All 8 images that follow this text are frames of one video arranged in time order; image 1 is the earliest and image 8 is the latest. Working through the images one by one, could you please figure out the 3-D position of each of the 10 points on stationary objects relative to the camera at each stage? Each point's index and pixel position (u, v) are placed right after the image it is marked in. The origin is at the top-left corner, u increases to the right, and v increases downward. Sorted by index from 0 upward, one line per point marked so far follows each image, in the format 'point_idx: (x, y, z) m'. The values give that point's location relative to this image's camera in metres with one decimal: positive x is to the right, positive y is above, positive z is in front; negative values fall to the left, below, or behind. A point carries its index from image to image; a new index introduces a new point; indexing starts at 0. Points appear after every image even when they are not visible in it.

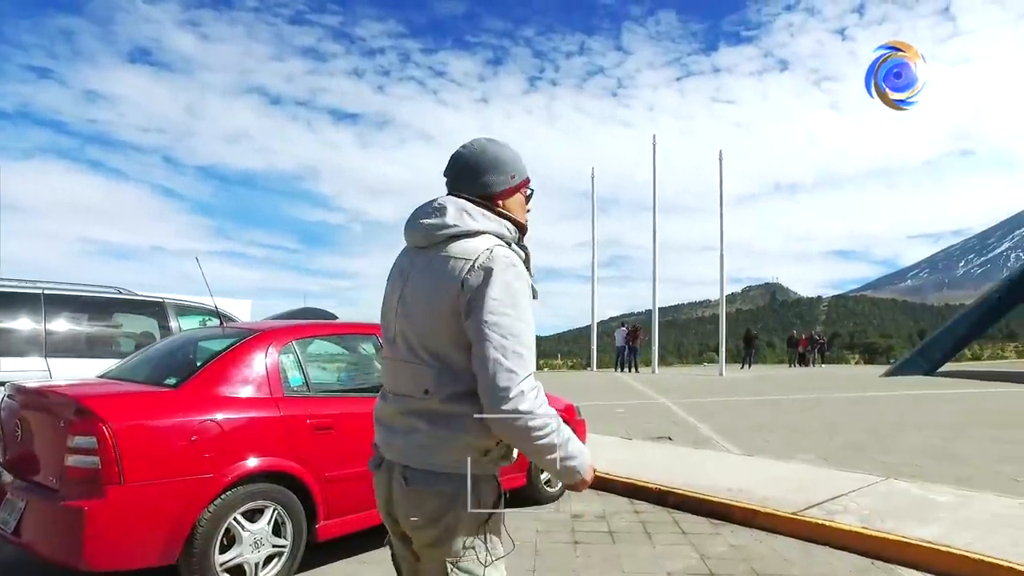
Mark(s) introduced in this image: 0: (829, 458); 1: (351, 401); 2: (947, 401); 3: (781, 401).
0: (+3.5, -1.9, +8.2) m
1: (-1.0, -0.7, +4.5) m
2: (+7.7, -2.0, +13.2) m
3: (+4.8, -2.0, +13.4) m
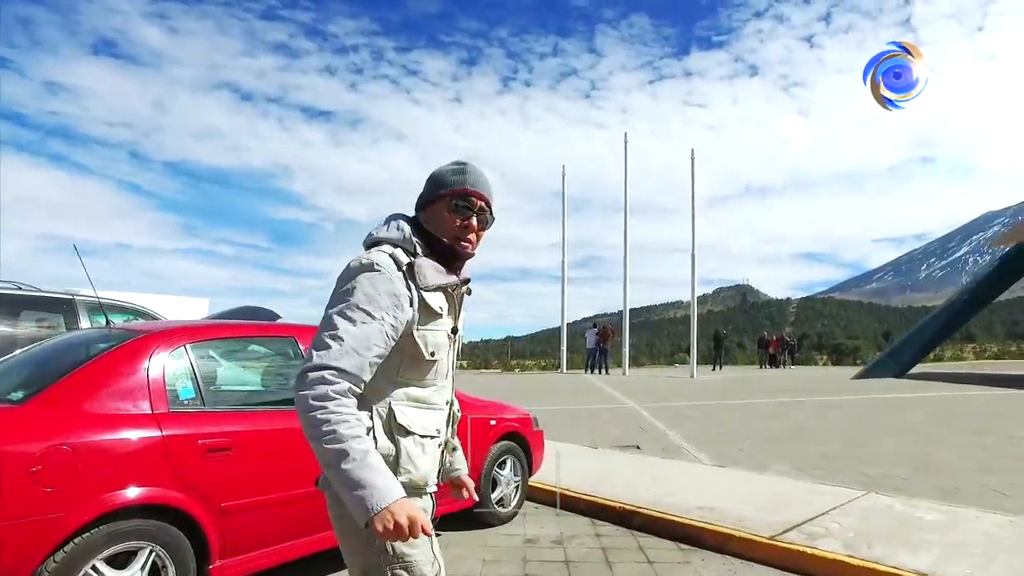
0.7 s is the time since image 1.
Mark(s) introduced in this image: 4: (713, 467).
0: (+3.0, -1.9, +7.7) m
1: (-1.3, -0.7, +3.8) m
2: (+7.0, -2.0, +12.9) m
3: (+4.2, -2.0, +13.0) m
4: (+2.1, -1.9, +8.0) m
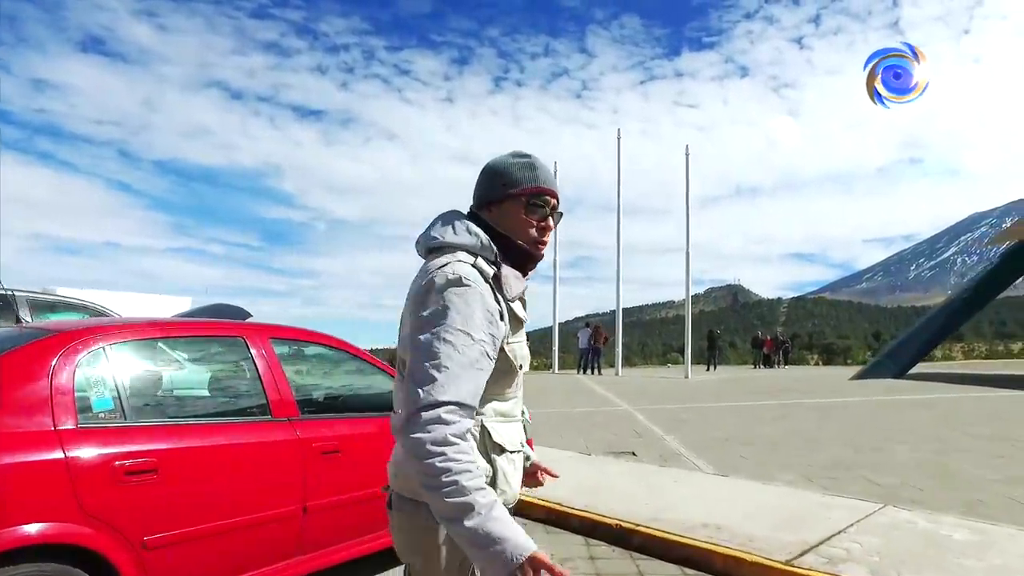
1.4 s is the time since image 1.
0: (+2.9, -1.8, +7.2) m
1: (-1.3, -0.6, +3.2) m
2: (+6.8, -2.0, +12.4) m
3: (+4.0, -2.0, +12.5) m
4: (+2.0, -1.9, +7.5) m
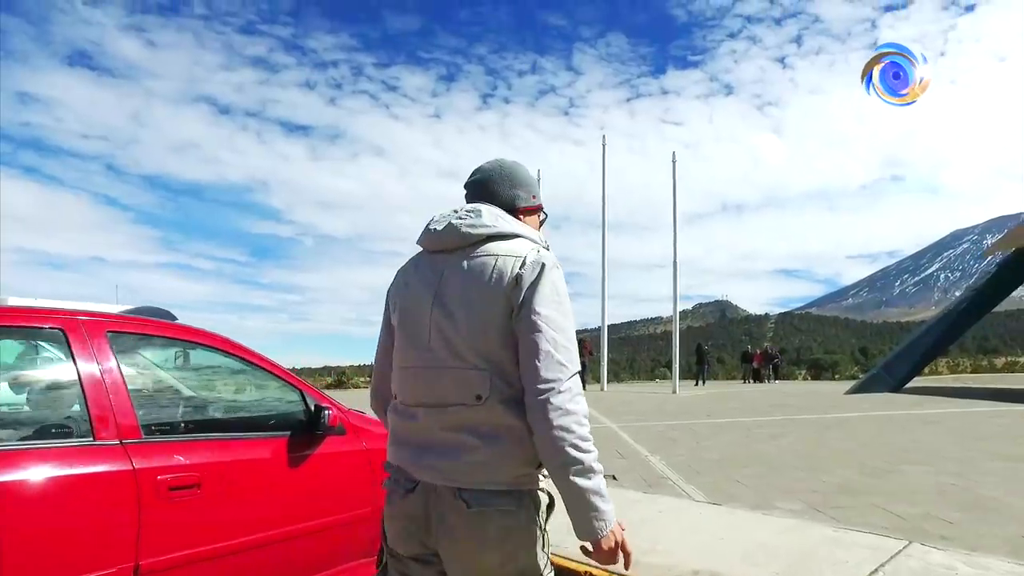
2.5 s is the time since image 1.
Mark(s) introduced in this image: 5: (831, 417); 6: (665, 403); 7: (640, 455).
0: (+2.5, -1.8, +6.2) m
1: (-1.6, -0.5, +2.2) m
2: (+6.4, -2.1, +11.5) m
3: (+3.6, -2.1, +11.5) m
4: (+1.7, -1.9, +6.5) m
5: (+5.4, -2.2, +12.8) m
6: (+3.6, -2.7, +17.6) m
7: (+1.6, -2.0, +9.1) m
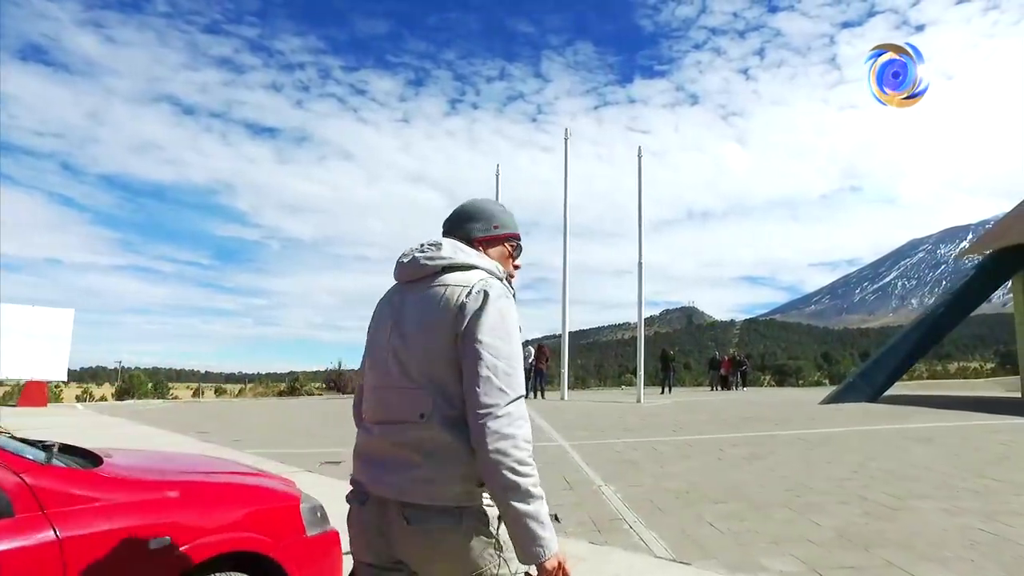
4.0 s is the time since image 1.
0: (+1.9, -1.7, +4.6) m
1: (-2.1, -0.4, +0.5) m
2: (+5.6, -2.1, +10.1) m
3: (+2.7, -2.1, +10.0) m
4: (+1.0, -1.8, +4.9) m
5: (+4.5, -2.2, +11.4) m
6: (+2.5, -2.7, +16.1) m
7: (+0.8, -2.0, +7.5) m
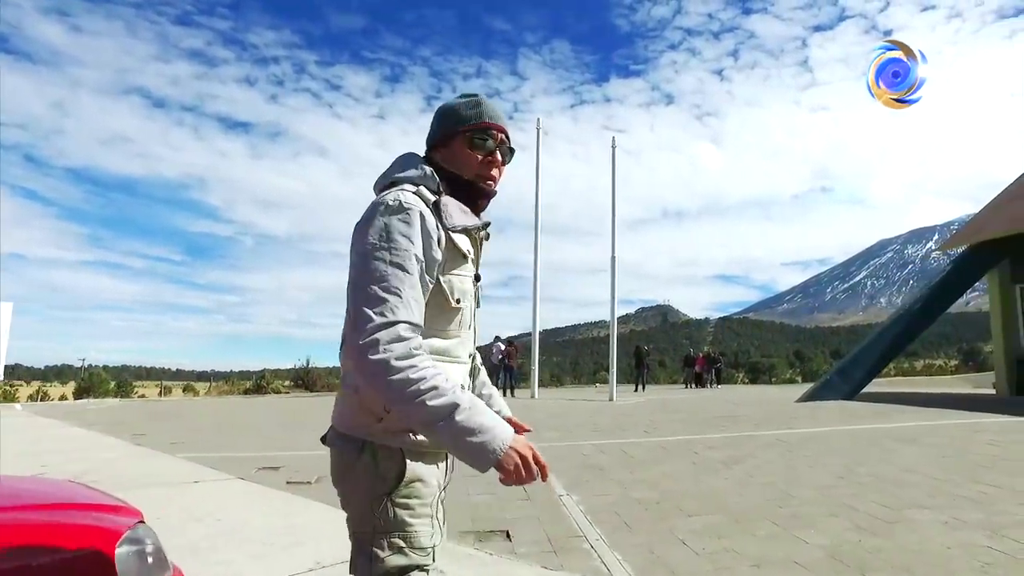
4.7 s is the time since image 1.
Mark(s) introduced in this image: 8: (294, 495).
0: (+1.6, -1.6, +3.9) m
1: (-2.3, -0.3, -0.4) m
2: (+5.0, -1.9, +9.5) m
3: (+2.2, -2.0, +9.3) m
4: (+0.7, -1.7, +4.1) m
5: (+4.0, -2.1, +10.7) m
6: (+1.8, -2.6, +15.4) m
7: (+0.4, -1.9, +6.7) m
8: (-2.1, -2.0, +7.3) m
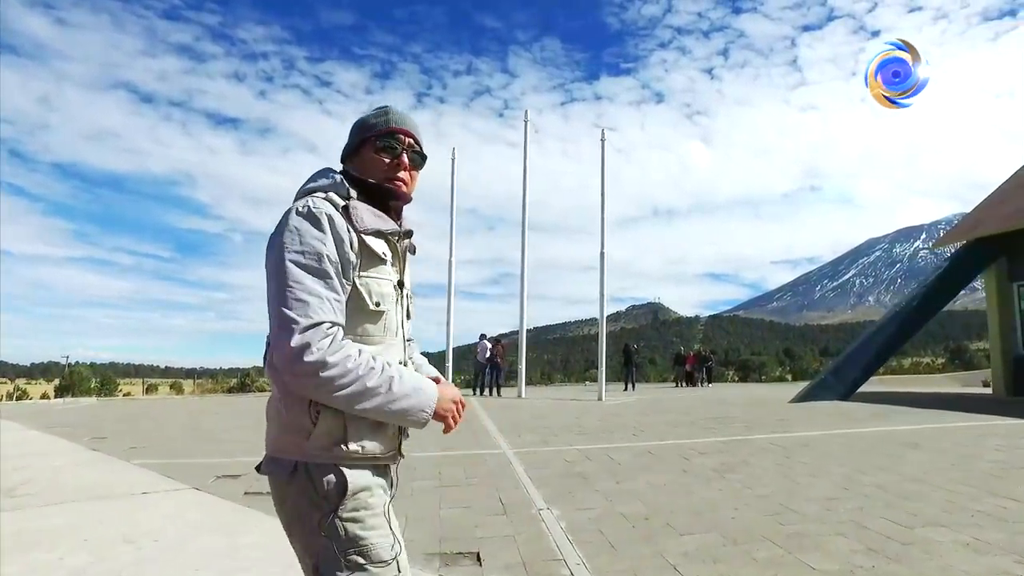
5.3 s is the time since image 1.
0: (+1.4, -1.6, +3.3) m
1: (-2.4, -0.2, -1.0) m
2: (+4.8, -1.9, +8.9) m
3: (+1.9, -1.9, +8.7) m
4: (+0.5, -1.6, +3.5) m
5: (+3.7, -2.0, +10.2) m
6: (+1.5, -2.5, +14.8) m
7: (+0.2, -1.8, +6.1) m
8: (-2.3, -2.0, +6.7) m
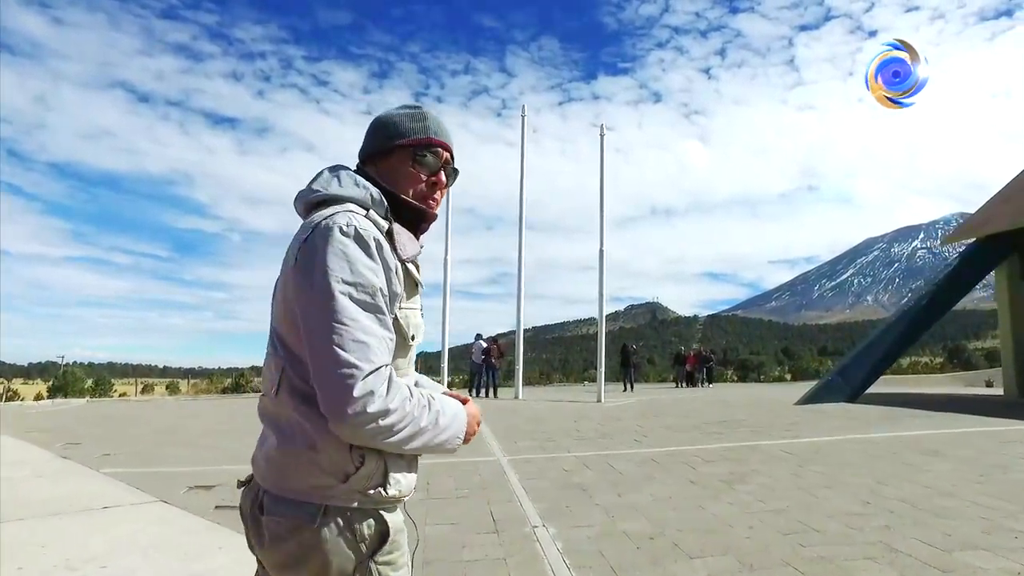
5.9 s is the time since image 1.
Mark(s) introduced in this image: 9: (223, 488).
0: (+1.4, -1.6, +2.8) m
1: (-2.4, -0.2, -1.6) m
2: (+4.7, -1.9, +8.4) m
3: (+1.9, -1.9, +8.1) m
4: (+0.5, -1.6, +3.0) m
5: (+3.6, -2.0, +9.6) m
6: (+1.4, -2.5, +14.3) m
7: (+0.1, -1.8, +5.6) m
8: (-2.4, -1.9, +6.1) m
9: (-2.9, -2.0, +7.5) m
